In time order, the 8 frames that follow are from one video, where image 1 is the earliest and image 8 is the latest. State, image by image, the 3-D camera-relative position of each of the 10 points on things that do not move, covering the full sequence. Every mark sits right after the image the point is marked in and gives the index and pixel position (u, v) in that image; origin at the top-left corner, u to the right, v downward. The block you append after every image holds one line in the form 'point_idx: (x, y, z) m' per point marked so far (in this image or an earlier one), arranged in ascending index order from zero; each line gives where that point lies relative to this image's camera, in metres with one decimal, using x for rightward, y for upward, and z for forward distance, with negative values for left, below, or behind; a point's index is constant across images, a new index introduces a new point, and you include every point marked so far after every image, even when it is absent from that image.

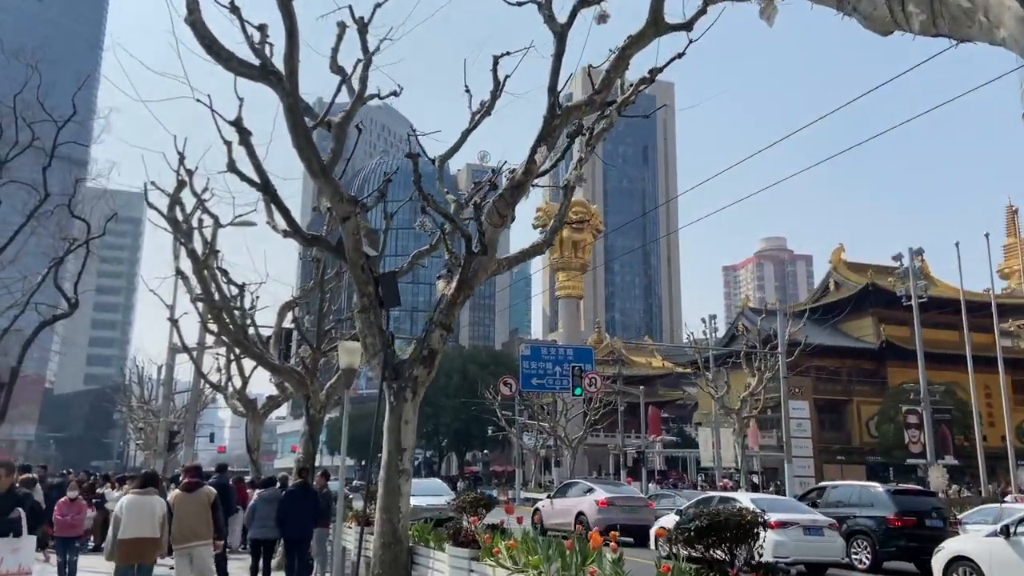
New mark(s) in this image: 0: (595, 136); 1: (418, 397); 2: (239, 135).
0: (+0.9, +1.6, +8.1) m
1: (-0.9, -1.0, +7.2) m
2: (-2.6, +1.5, +7.4) m
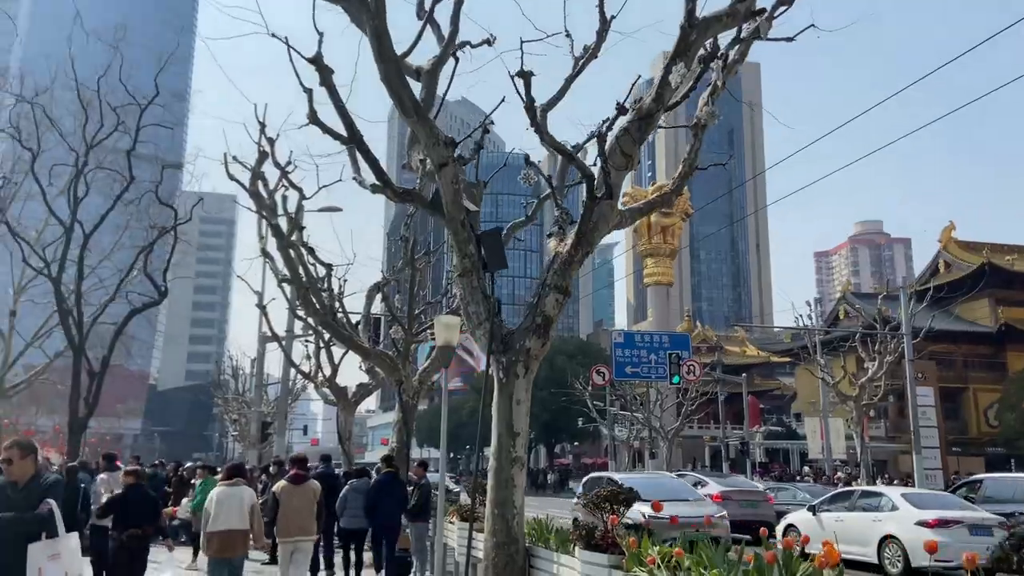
0: (+1.9, +2.0, +6.8) m
1: (+0.1, -0.7, +6.2) m
2: (-1.6, +1.8, +6.5) m
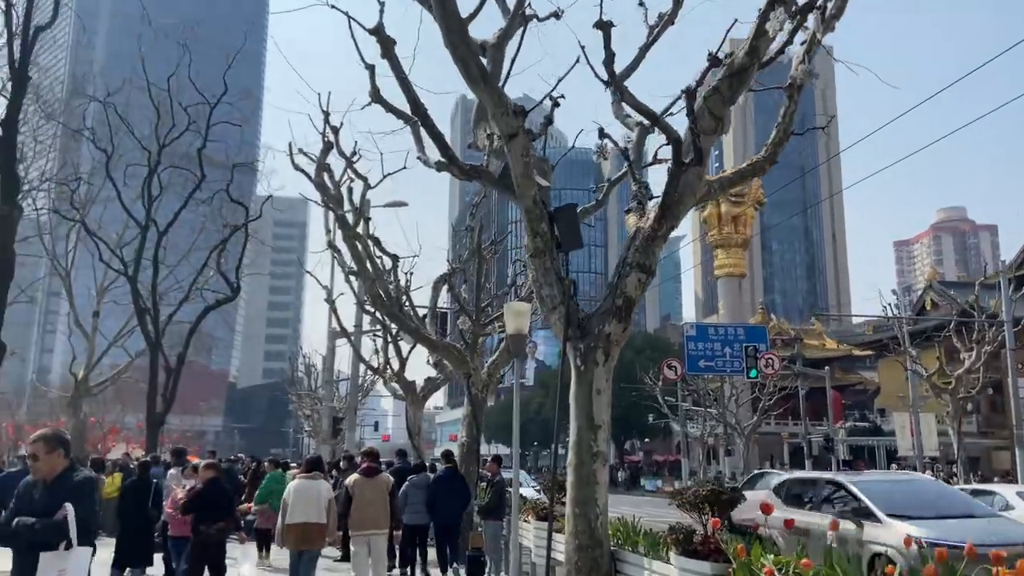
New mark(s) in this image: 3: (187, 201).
0: (+2.5, +2.2, +6.2) m
1: (+0.7, -0.5, +5.7) m
2: (-1.0, +1.9, +6.1) m
3: (-6.0, +1.6, +14.4) m
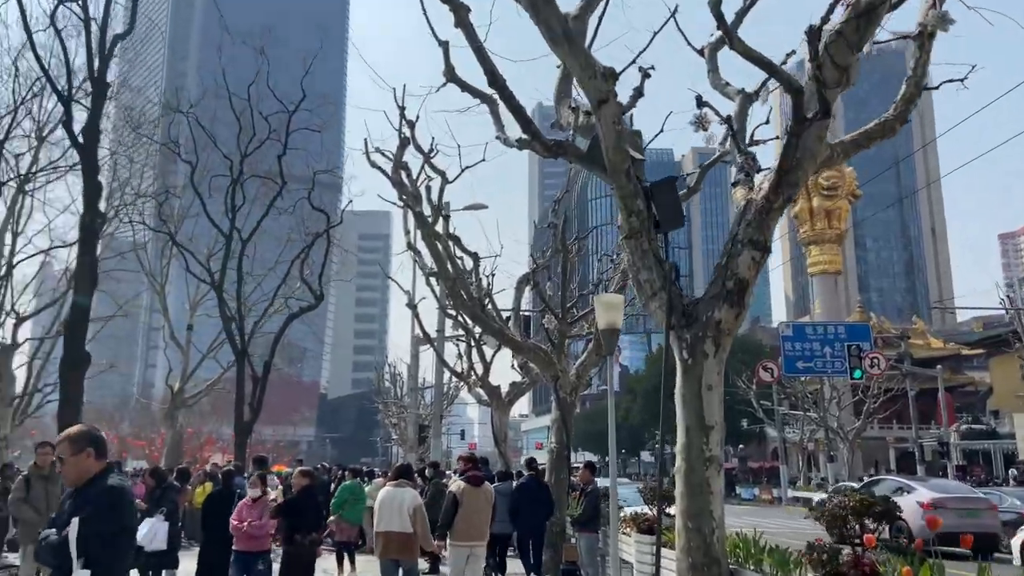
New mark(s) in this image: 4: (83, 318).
0: (+3.1, +2.3, +5.3) m
1: (+1.3, -0.4, +5.0) m
2: (-0.4, +1.9, +5.6) m
3: (-4.5, +1.5, +14.4) m
4: (-4.8, -0.3, +8.8) m
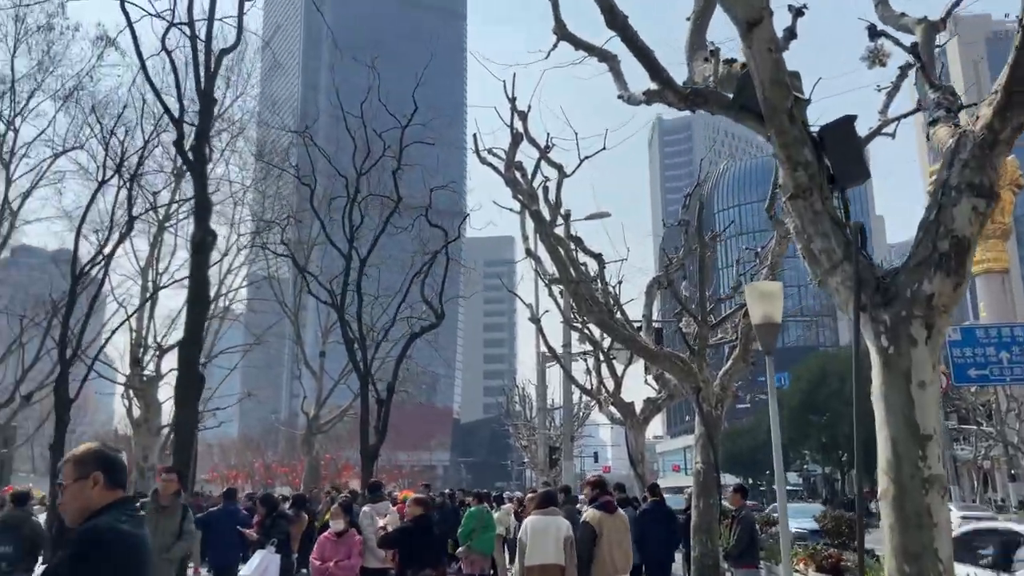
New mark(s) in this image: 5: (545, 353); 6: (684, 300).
0: (+3.7, +2.6, +3.9) m
1: (+2.0, -0.2, +3.7) m
2: (+0.3, +2.0, +4.7) m
3: (-2.3, +1.1, +14.0) m
4: (-3.4, -0.5, +8.5) m
5: (+0.8, -1.6, +19.3) m
6: (+2.2, -0.2, +9.9) m
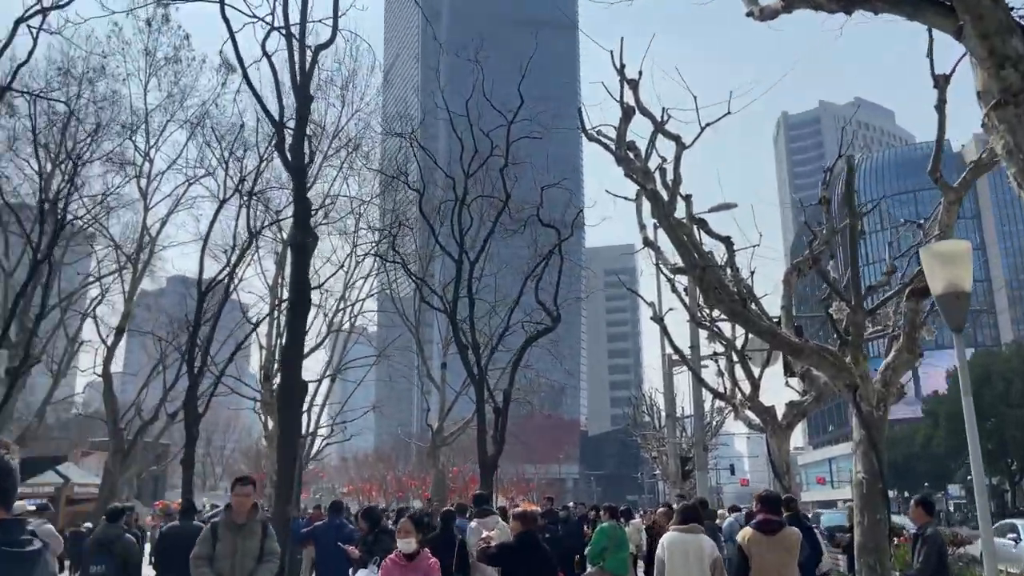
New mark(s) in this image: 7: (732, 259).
0: (+4.0, +2.9, +2.5) m
1: (+2.4, 0.0, +2.5) m
2: (+0.8, +2.2, +3.8) m
3: (-0.3, +1.1, +13.4) m
4: (-2.2, -0.5, +8.0) m
5: (+3.7, -1.6, +18.1) m
6: (+3.5, 0.0, +8.6) m
7: (+2.7, +0.4, +9.5) m
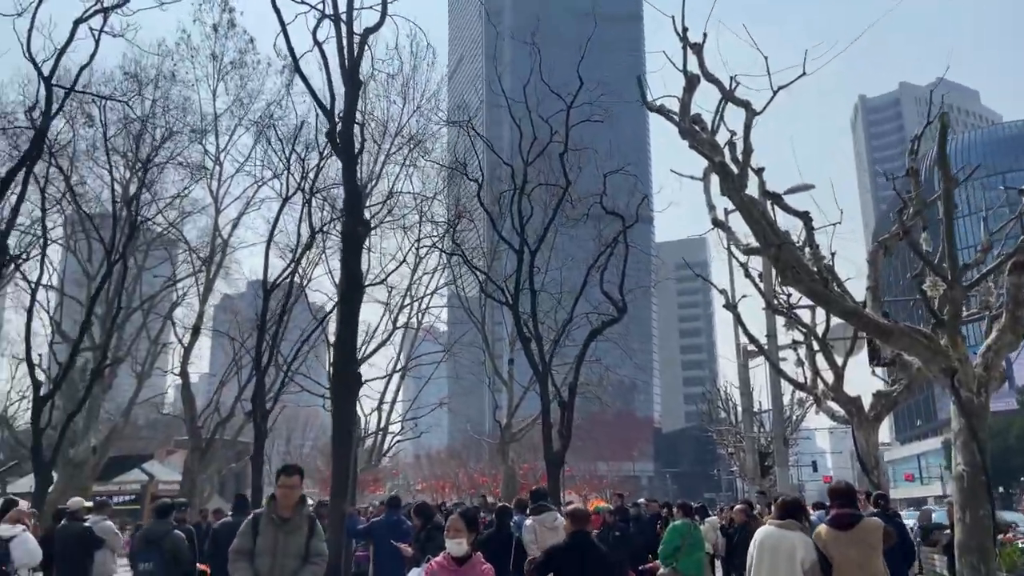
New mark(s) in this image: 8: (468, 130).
0: (+3.9, +3.1, +1.7) m
1: (+2.5, +0.2, +1.9) m
2: (+0.9, +2.4, +3.3) m
3: (+0.7, +1.2, +12.9) m
4: (-1.6, -0.4, +7.8) m
5: (+5.2, -1.3, +17.3) m
6: (+4.1, +0.3, +7.8) m
7: (+3.4, +0.6, +8.8) m
8: (-0.8, +2.8, +13.6) m
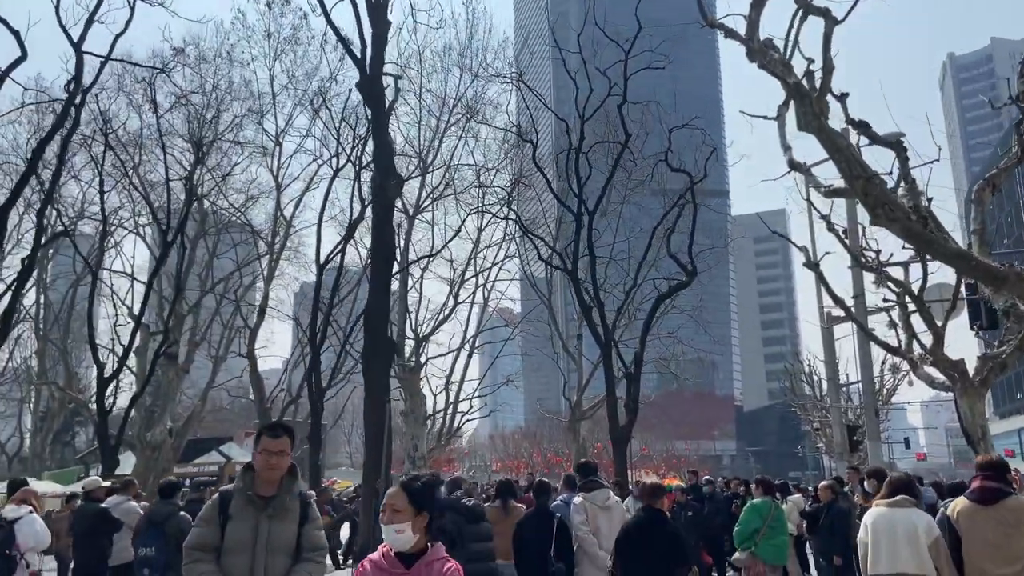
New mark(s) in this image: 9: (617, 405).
0: (+3.7, +3.5, +0.4) m
1: (+2.3, +0.6, +0.8) m
2: (+0.8, +2.7, +2.3) m
3: (+1.5, +1.8, +12.0) m
4: (-1.2, 0.0, +7.1) m
5: (+6.5, -0.5, +15.9) m
6: (+4.5, +0.8, +6.6) m
7: (+3.8, +1.1, +7.6) m
8: (+0.1, +3.3, +12.8) m
9: (+1.6, -1.8, +11.8) m
